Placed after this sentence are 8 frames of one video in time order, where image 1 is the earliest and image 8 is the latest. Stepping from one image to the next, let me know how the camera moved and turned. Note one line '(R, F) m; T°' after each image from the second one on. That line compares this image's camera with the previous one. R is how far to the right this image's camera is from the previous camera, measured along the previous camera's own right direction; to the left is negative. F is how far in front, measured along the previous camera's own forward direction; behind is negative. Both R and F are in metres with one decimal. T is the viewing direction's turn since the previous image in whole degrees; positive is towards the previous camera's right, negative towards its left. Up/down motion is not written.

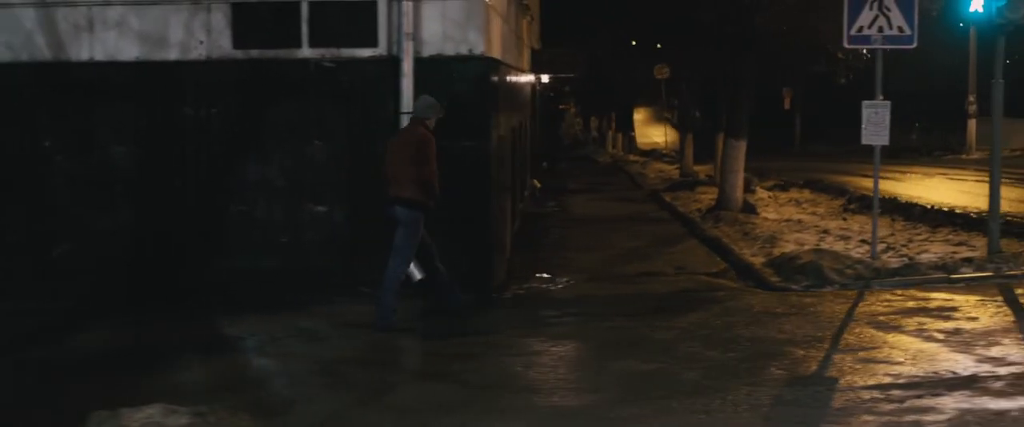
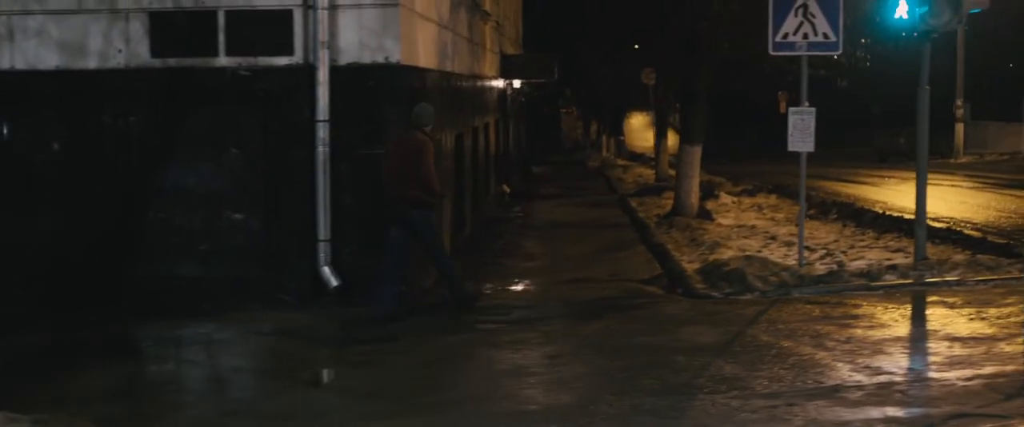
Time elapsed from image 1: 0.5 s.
(+0.8, 0.0) m; 0°
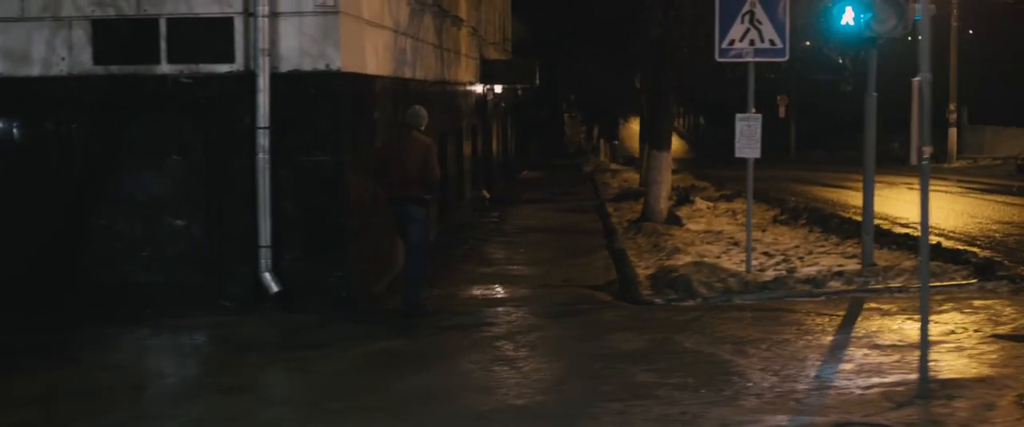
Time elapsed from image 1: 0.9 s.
(+0.6, 0.0) m; 0°
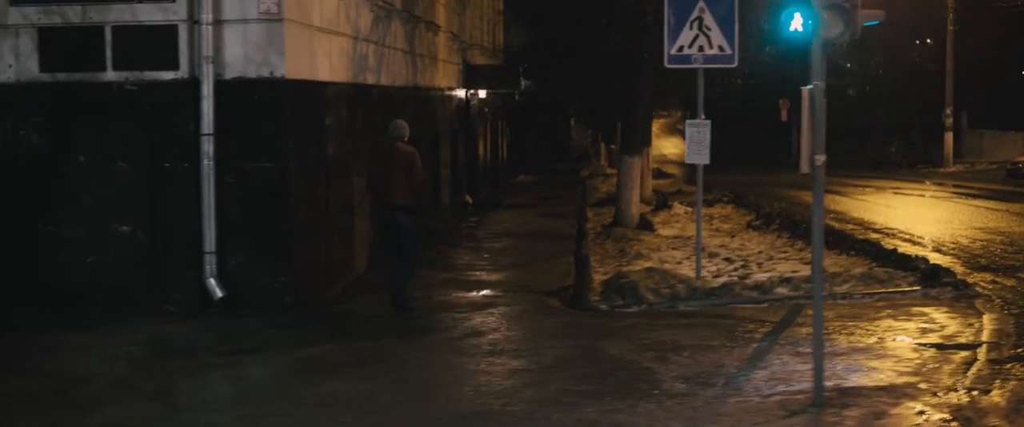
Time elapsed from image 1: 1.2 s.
(+0.6, 0.0) m; -1°
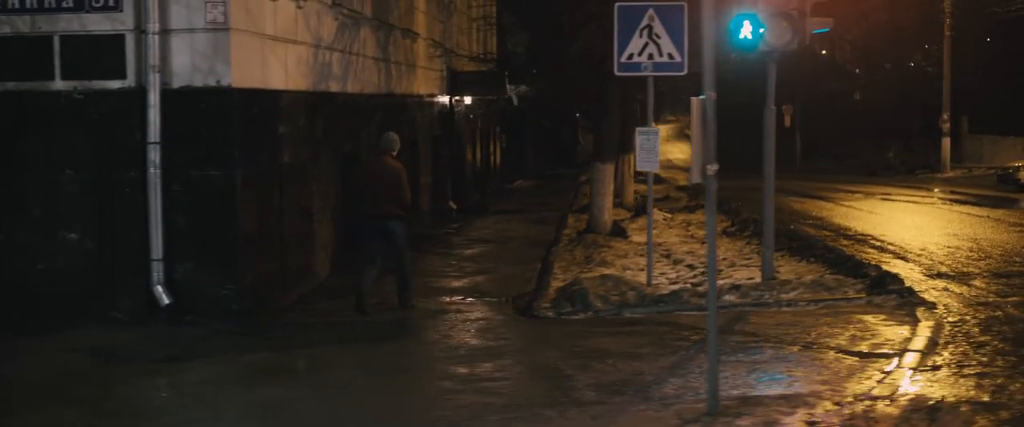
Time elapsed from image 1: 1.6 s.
(+0.6, 0.0) m; -1°
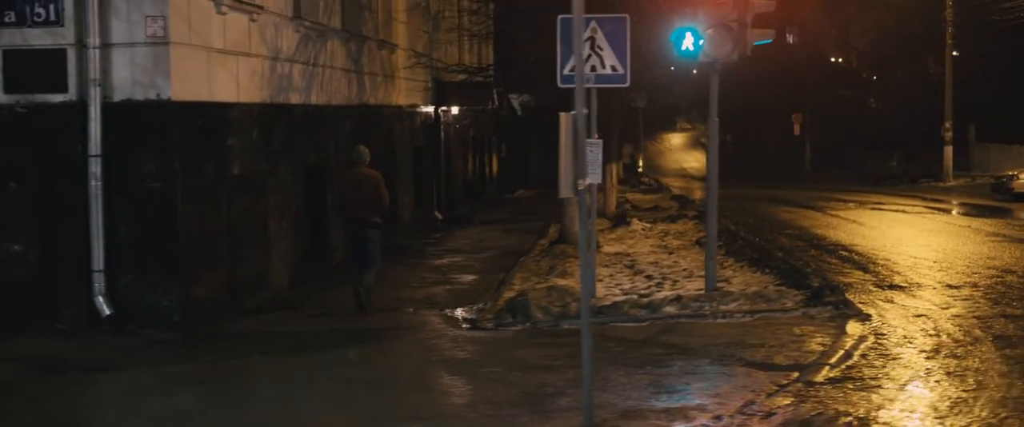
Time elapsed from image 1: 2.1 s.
(+0.7, 0.0) m; -1°
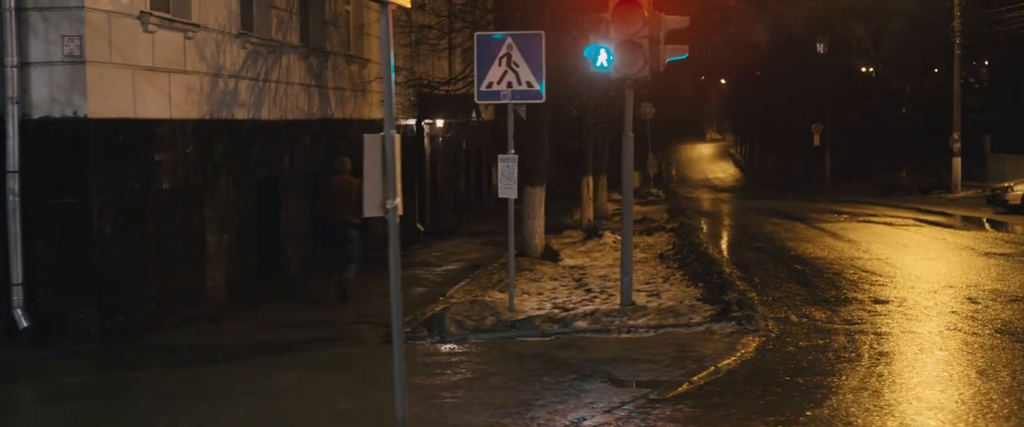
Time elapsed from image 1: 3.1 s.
(+1.1, -0.1) m; -2°
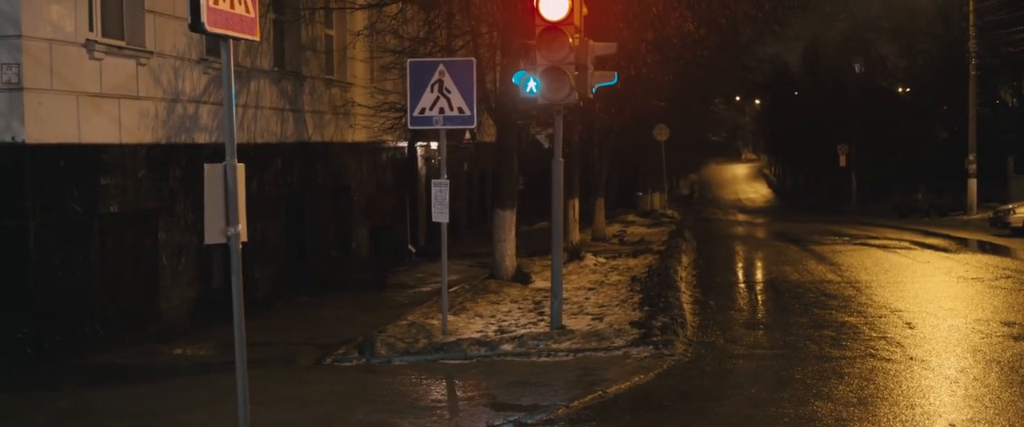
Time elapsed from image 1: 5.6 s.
(+1.0, -0.1) m; -2°
